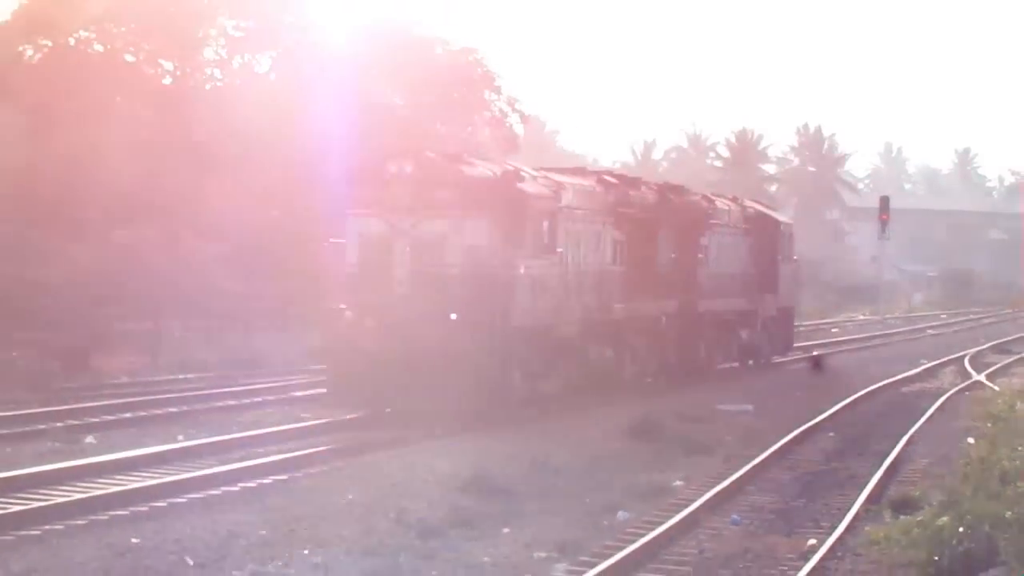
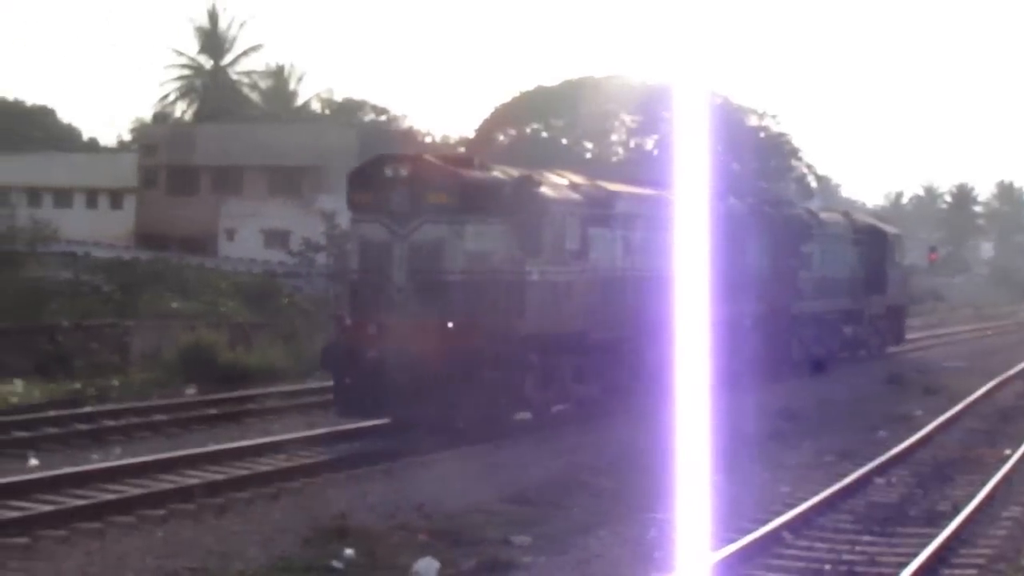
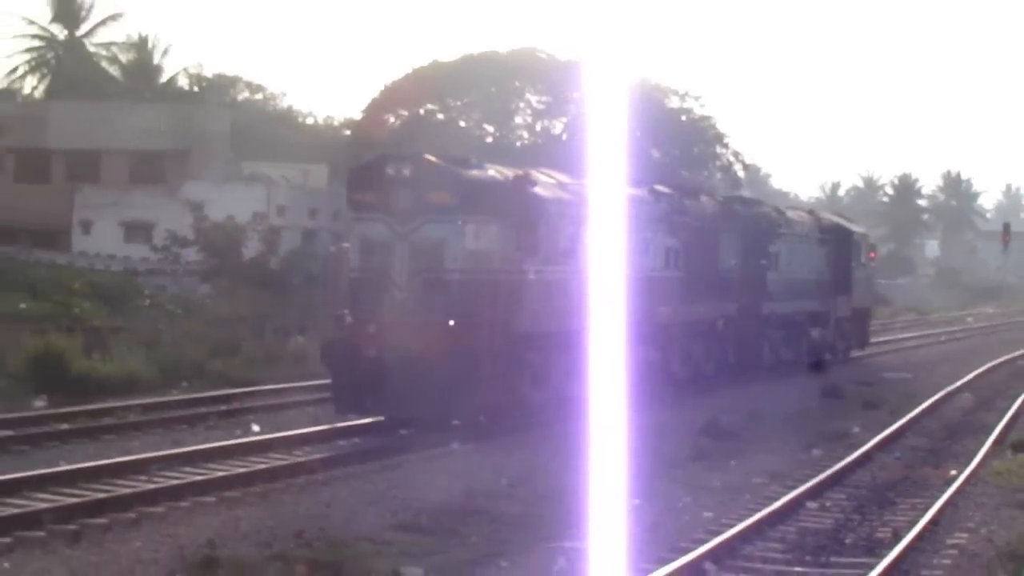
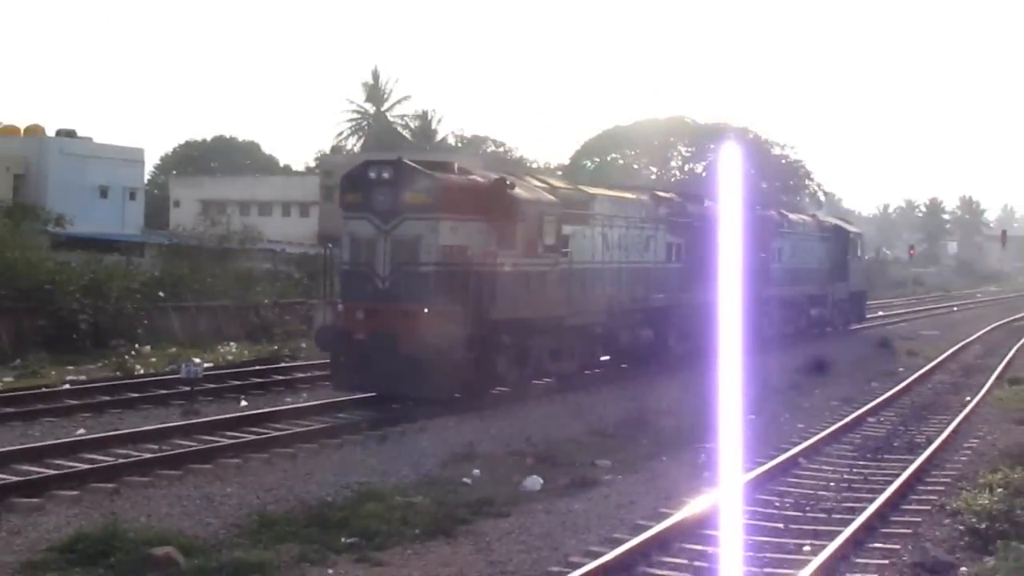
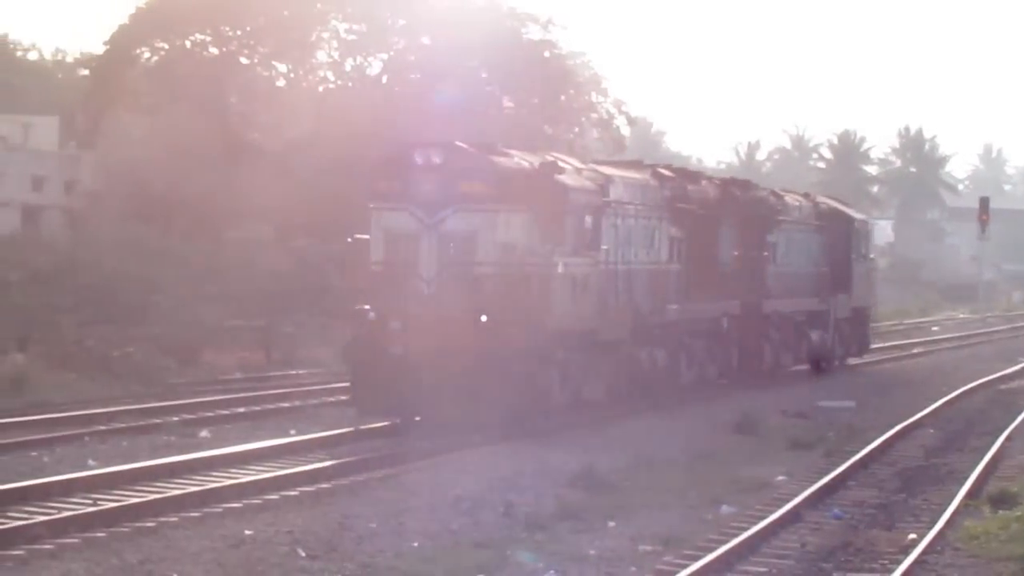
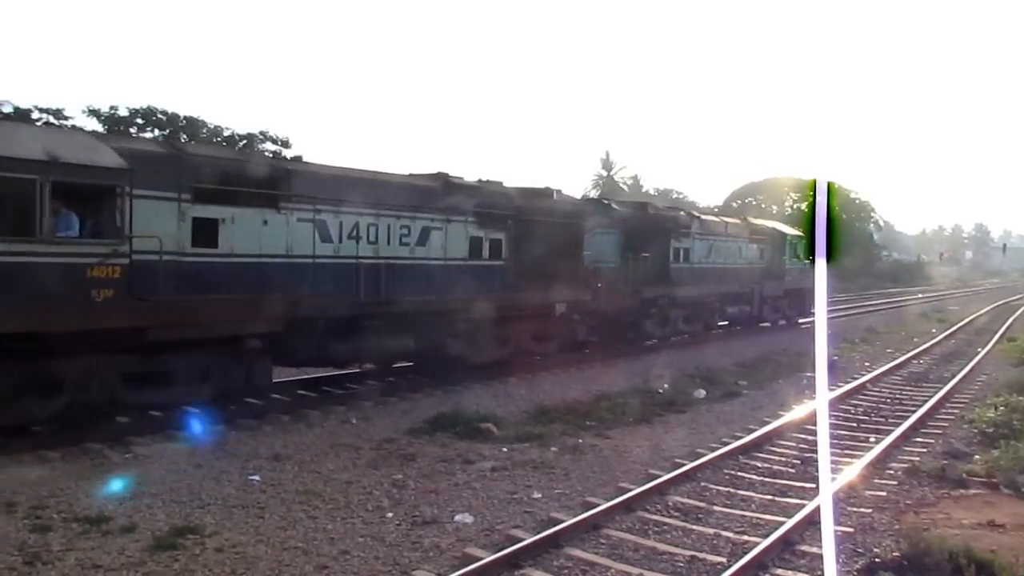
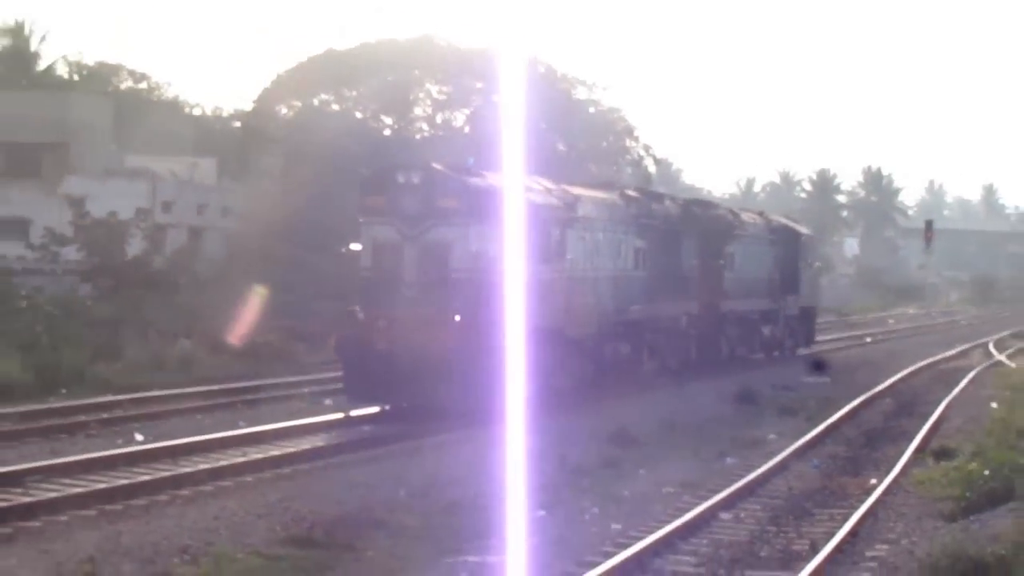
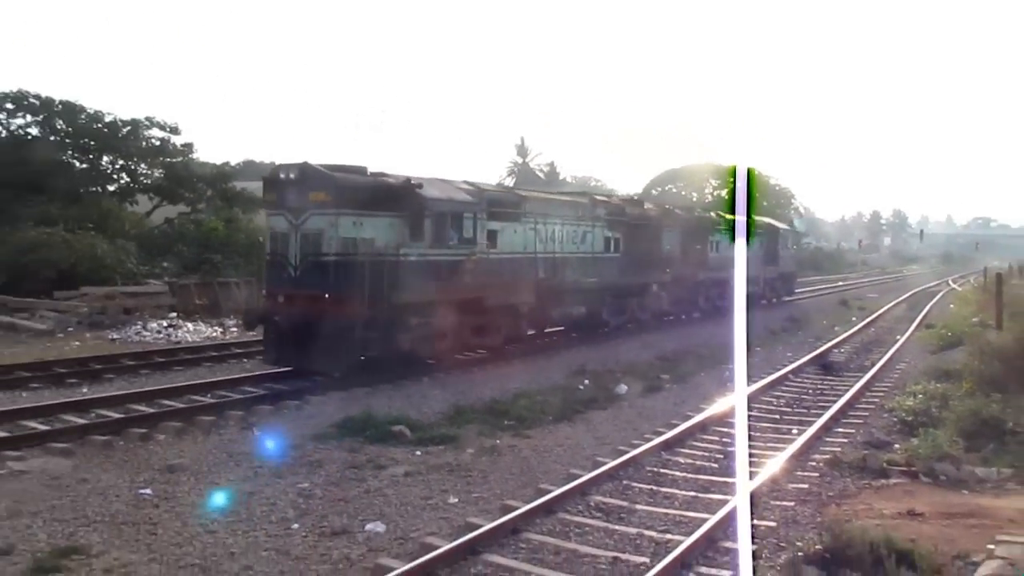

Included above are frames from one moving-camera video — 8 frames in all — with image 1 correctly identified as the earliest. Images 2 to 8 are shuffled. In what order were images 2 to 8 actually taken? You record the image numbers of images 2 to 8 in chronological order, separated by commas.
5, 7, 3, 2, 4, 8, 6
